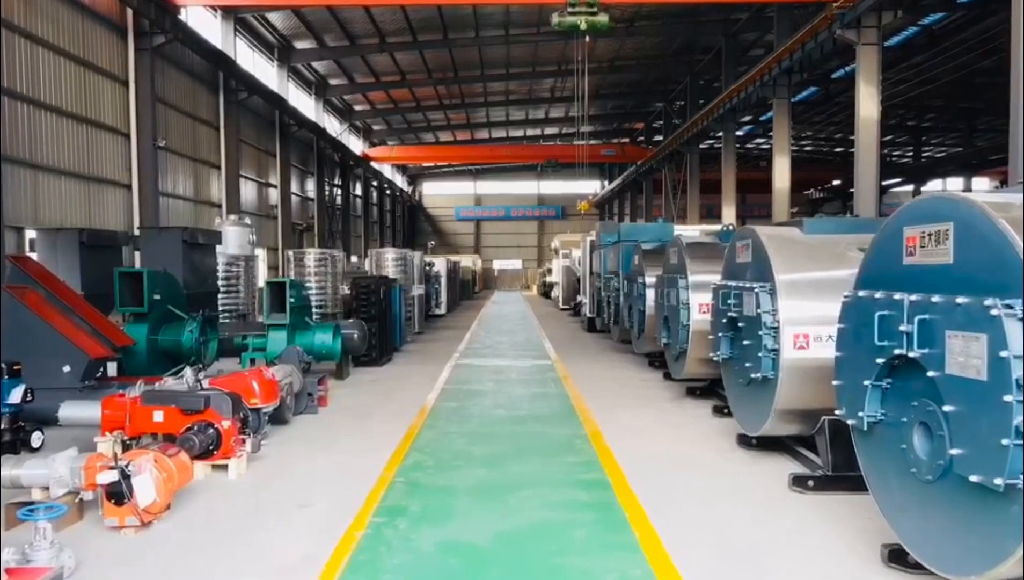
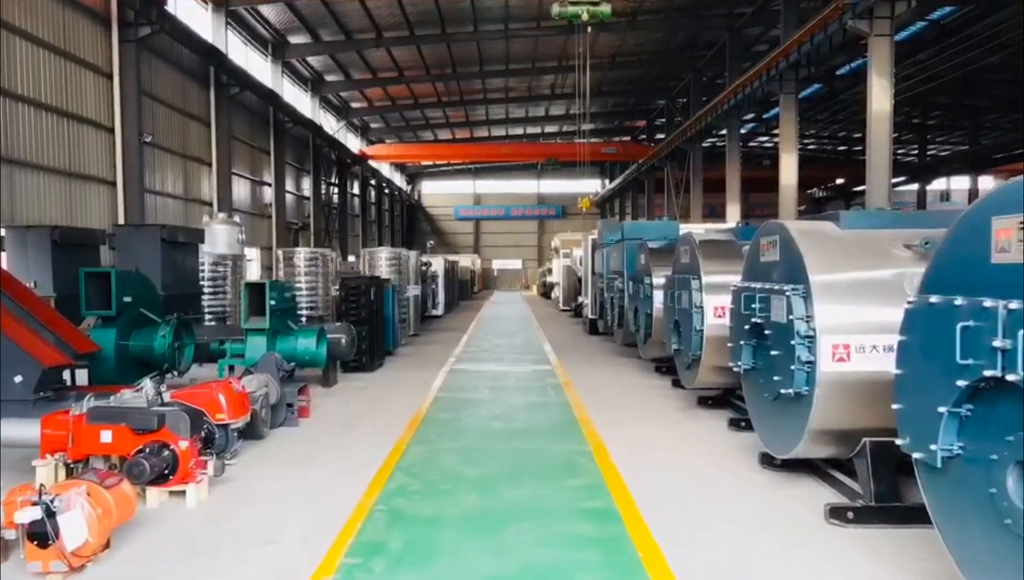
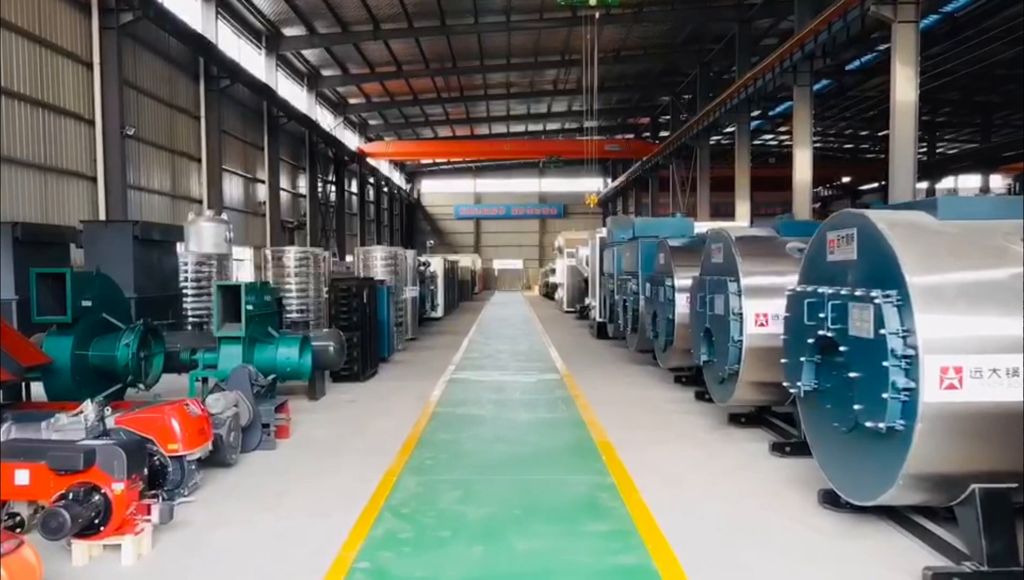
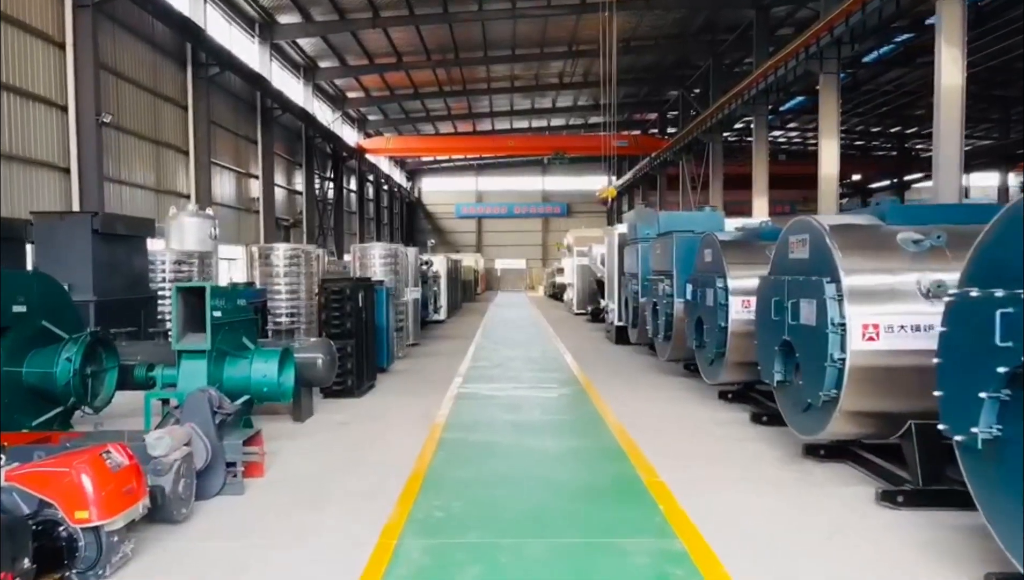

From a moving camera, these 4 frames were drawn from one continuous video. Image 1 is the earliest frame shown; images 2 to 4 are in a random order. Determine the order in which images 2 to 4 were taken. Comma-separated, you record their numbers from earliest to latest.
2, 3, 4
